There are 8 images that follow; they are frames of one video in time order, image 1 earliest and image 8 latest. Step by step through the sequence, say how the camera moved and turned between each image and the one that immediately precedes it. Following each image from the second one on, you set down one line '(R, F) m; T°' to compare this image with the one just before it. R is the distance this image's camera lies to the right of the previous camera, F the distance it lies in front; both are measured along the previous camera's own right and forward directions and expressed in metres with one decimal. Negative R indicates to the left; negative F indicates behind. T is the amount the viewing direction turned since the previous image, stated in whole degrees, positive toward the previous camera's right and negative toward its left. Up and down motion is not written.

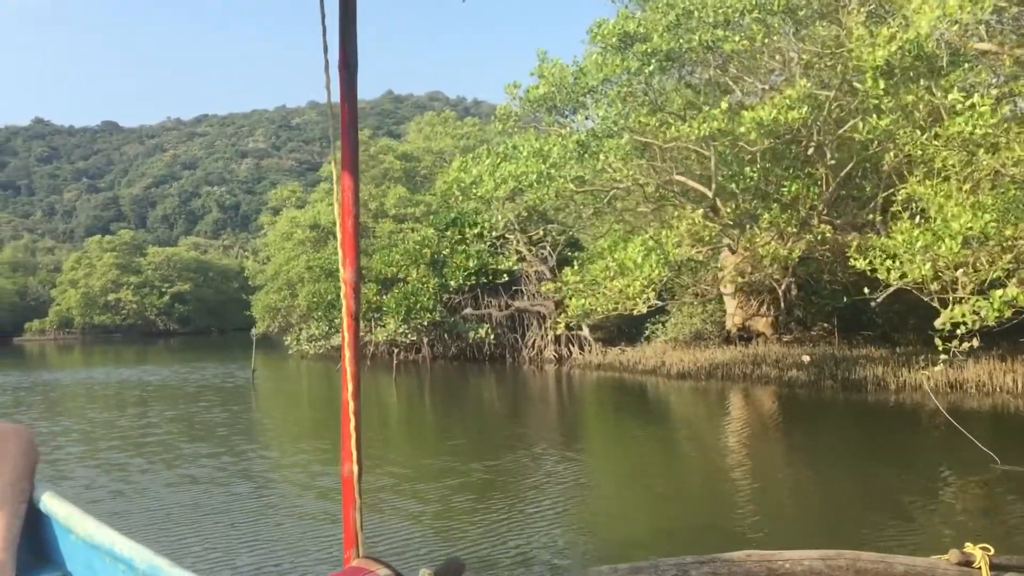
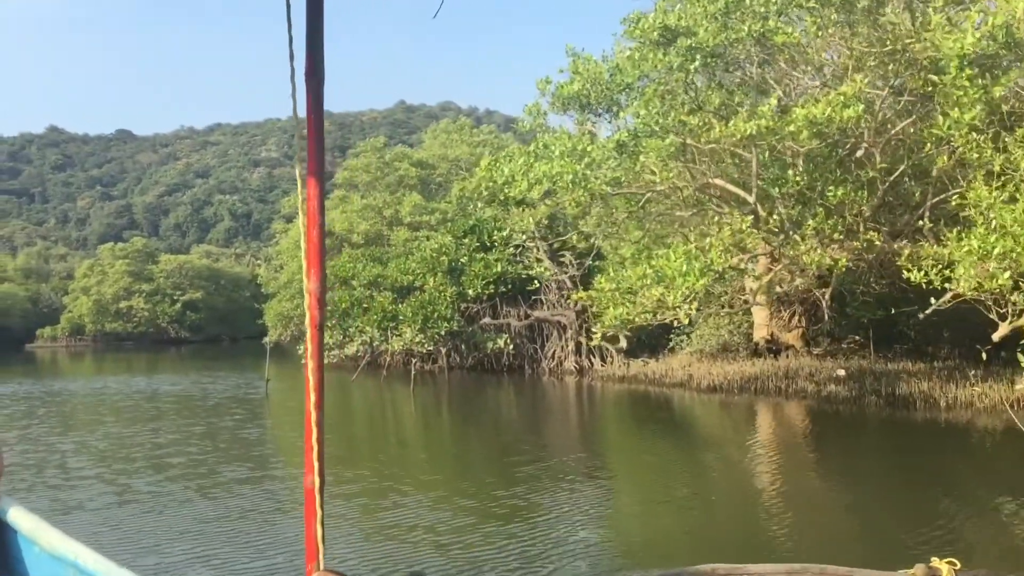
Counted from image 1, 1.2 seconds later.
(-0.2, +0.5) m; -1°
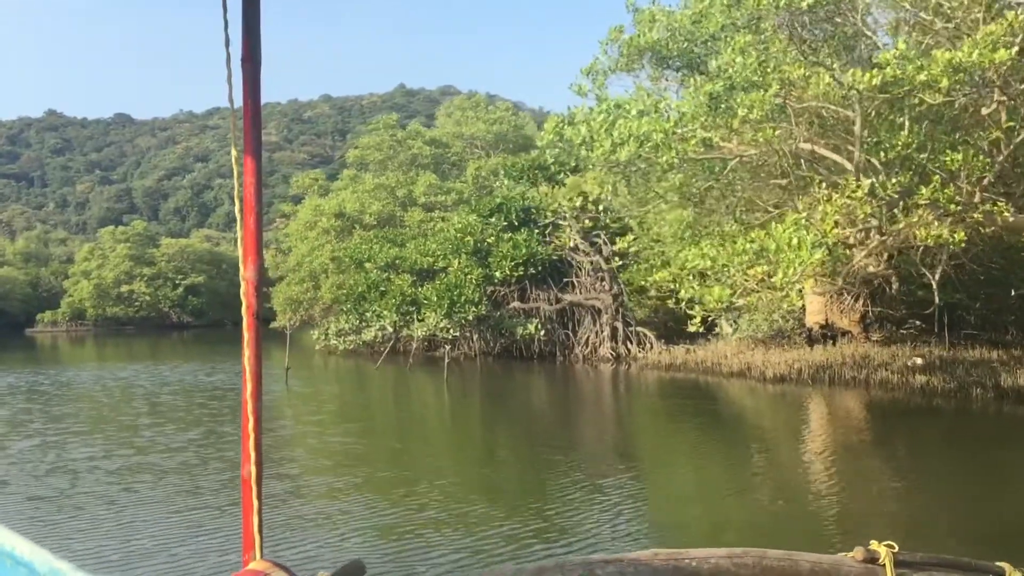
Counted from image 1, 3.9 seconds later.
(-0.6, +1.2) m; 0°
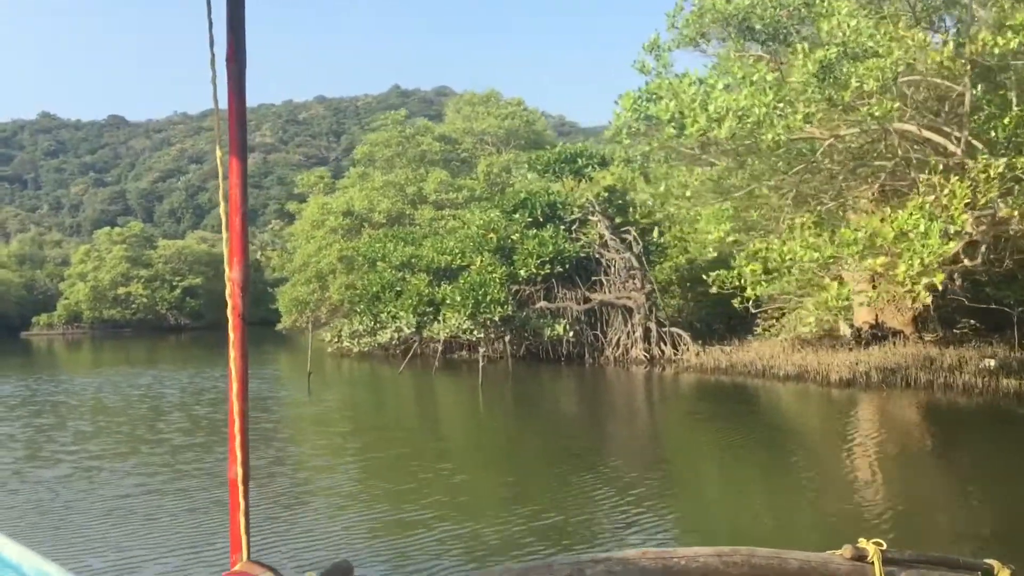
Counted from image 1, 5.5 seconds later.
(-0.6, +0.9) m; 0°
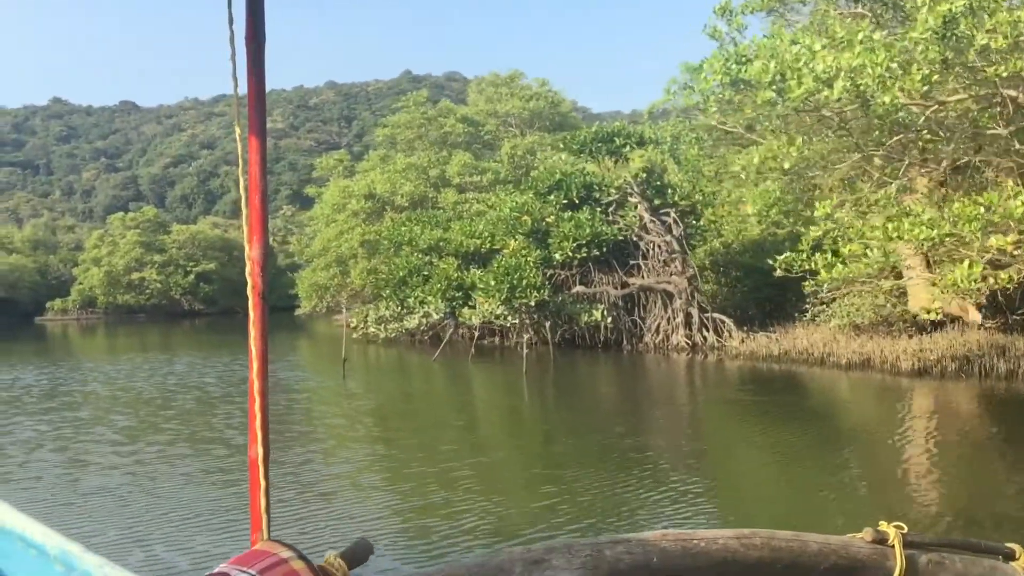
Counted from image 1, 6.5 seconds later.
(-0.5, +0.6) m; -1°
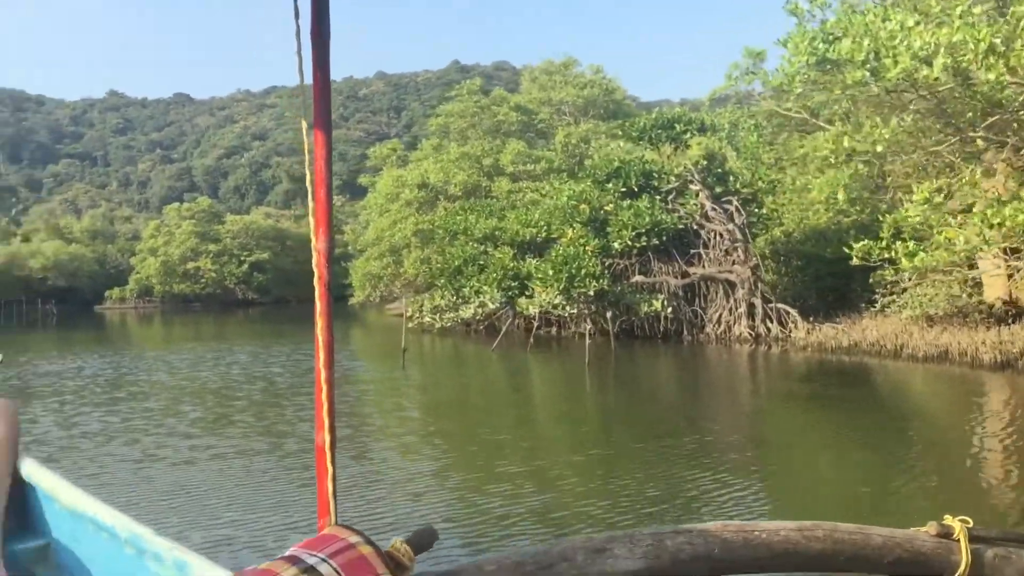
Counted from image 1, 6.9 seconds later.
(-0.2, +0.2) m; -3°
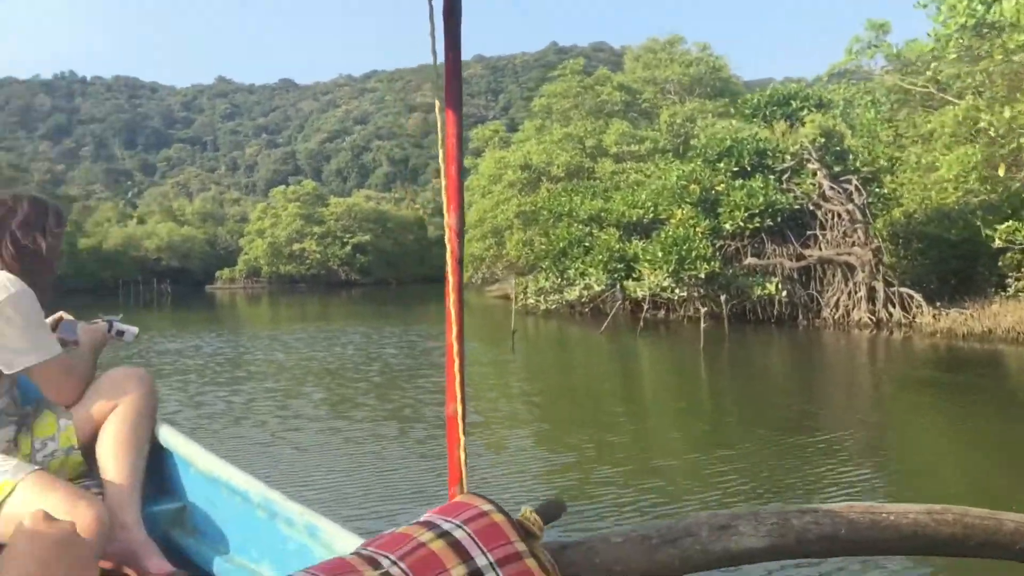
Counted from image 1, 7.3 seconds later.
(-0.2, +0.1) m; -6°
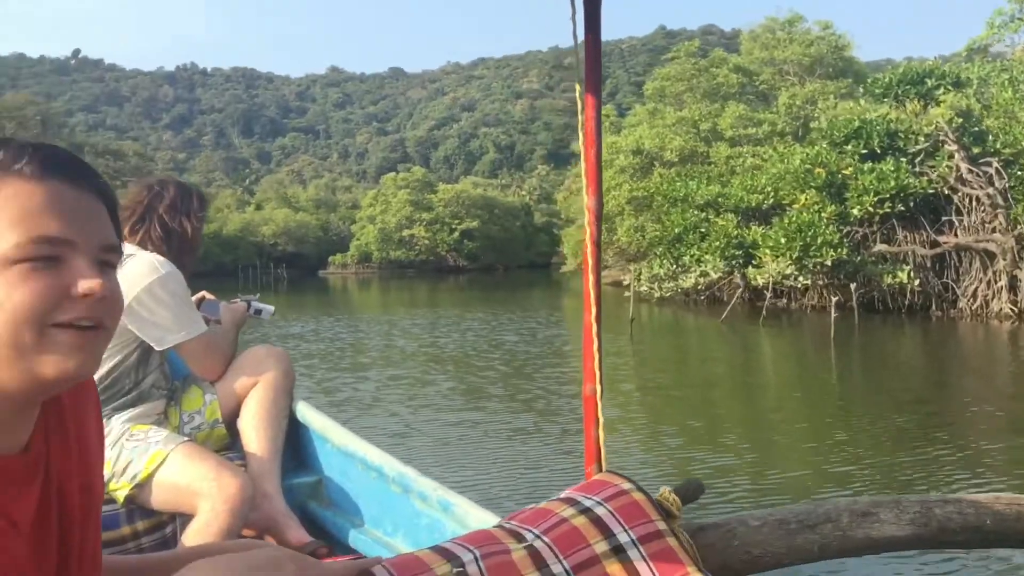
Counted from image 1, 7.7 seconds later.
(-0.2, 0.0) m; -7°
